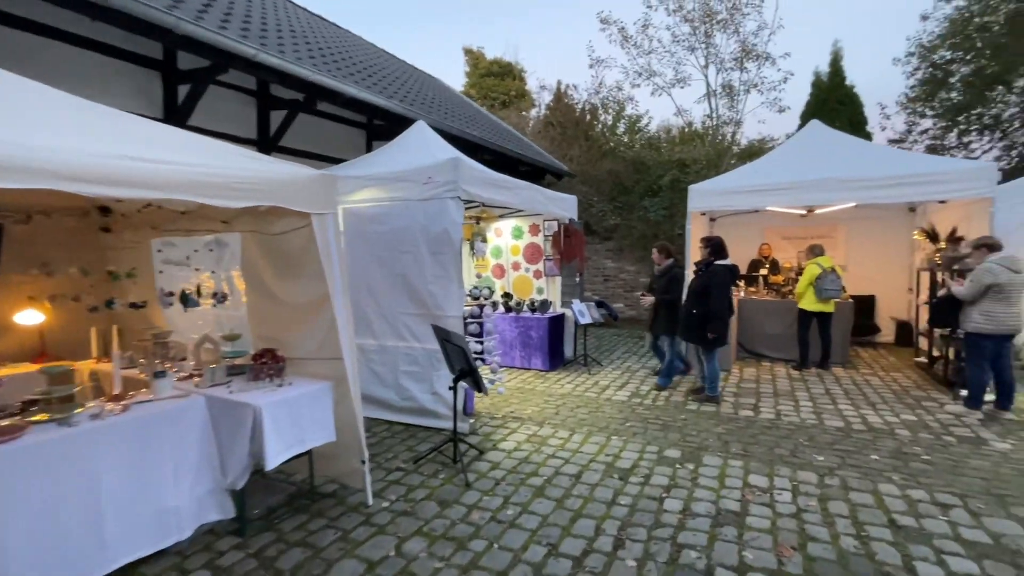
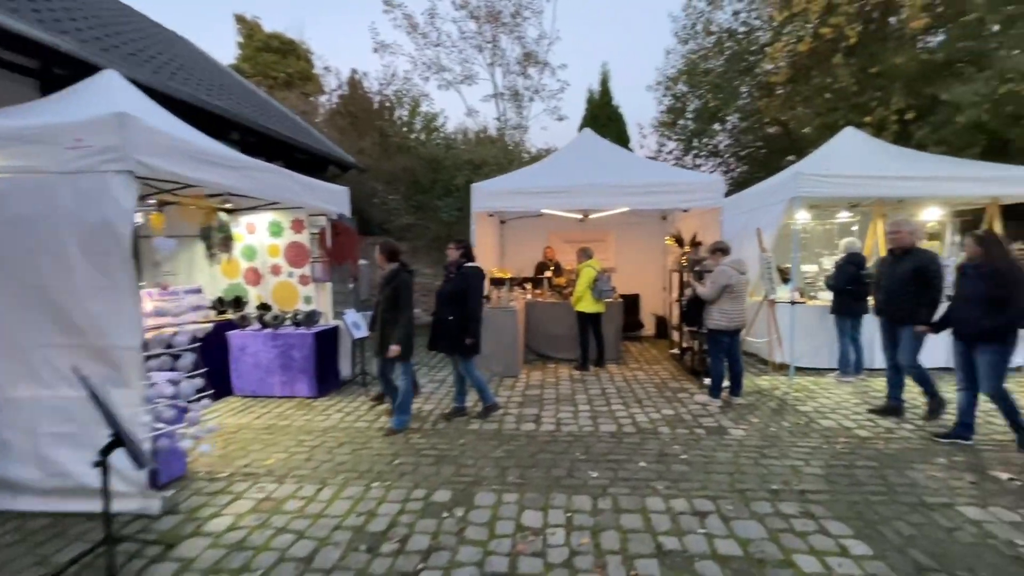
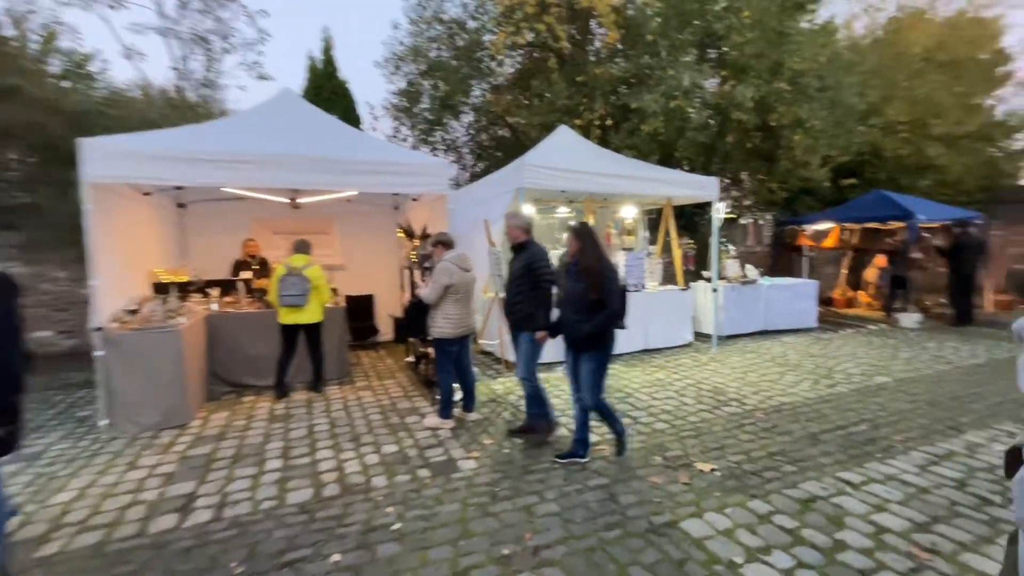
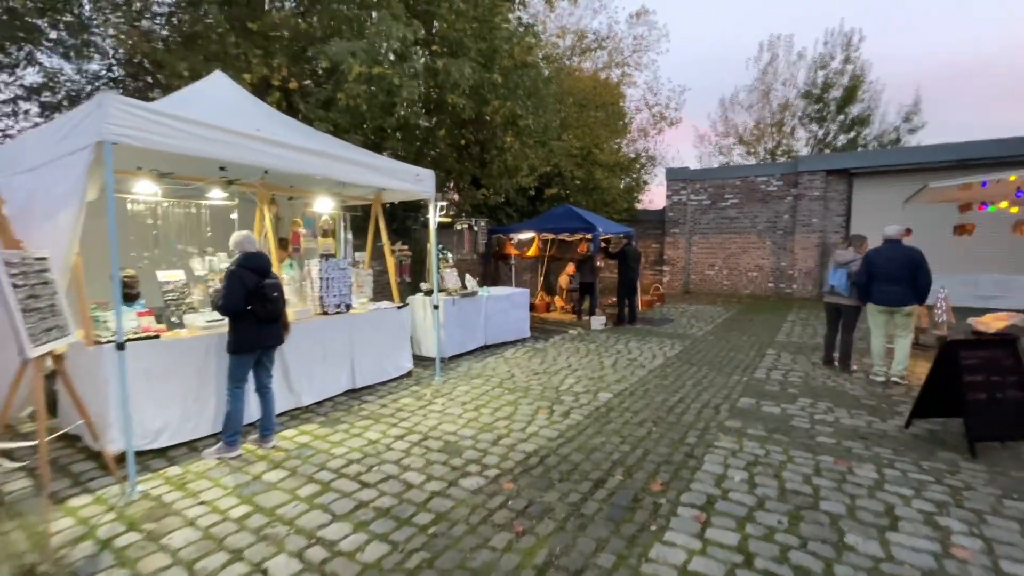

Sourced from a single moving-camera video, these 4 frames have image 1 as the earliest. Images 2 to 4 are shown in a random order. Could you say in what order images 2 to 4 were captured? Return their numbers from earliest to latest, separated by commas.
2, 3, 4
